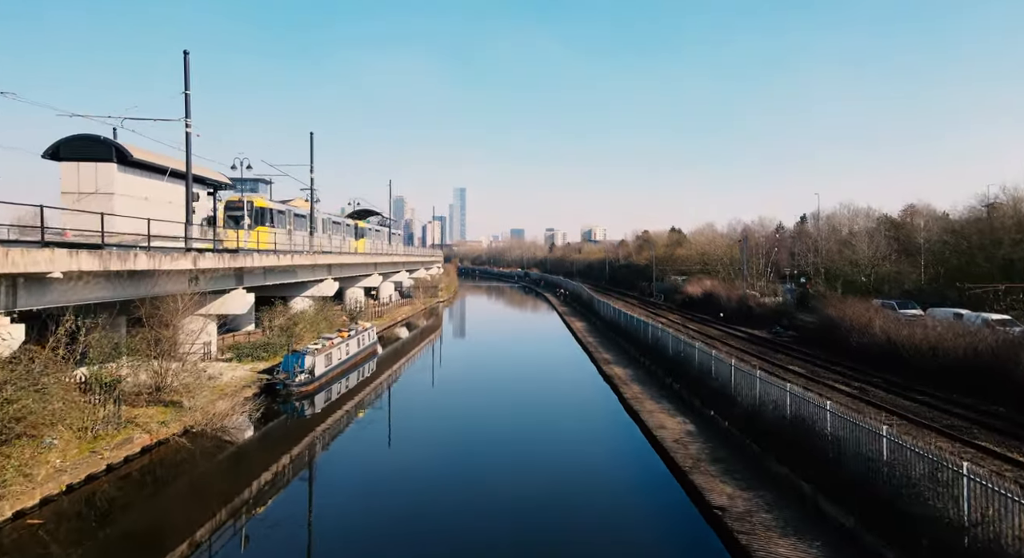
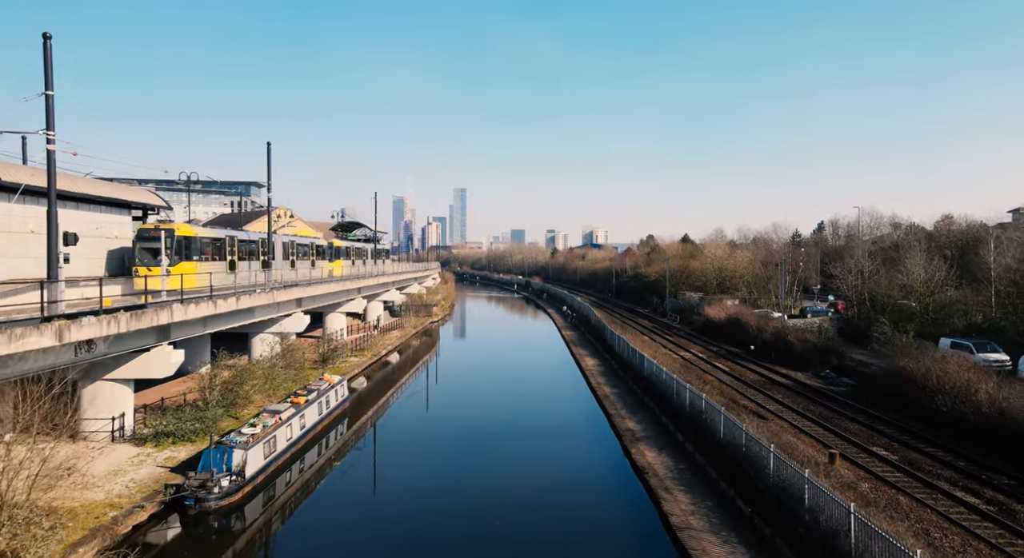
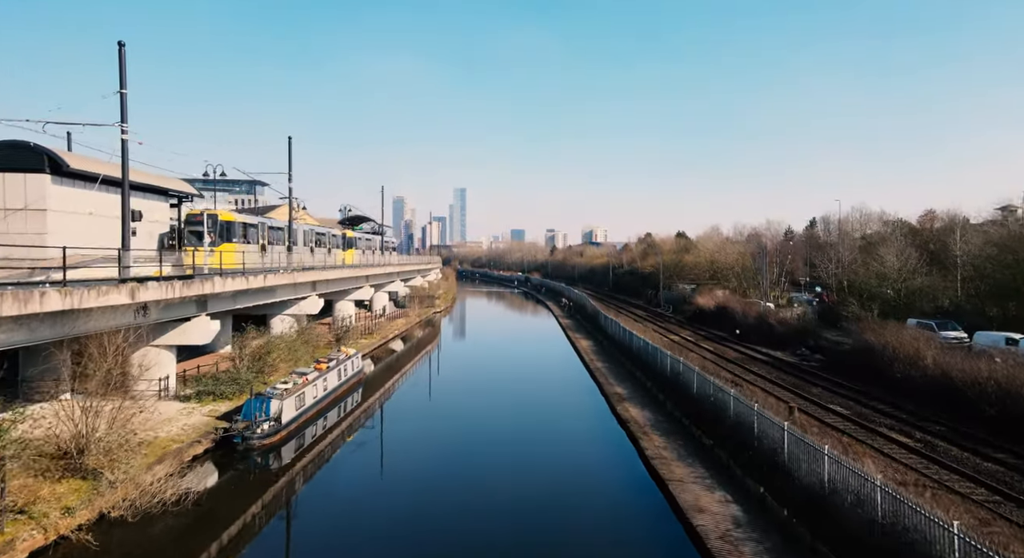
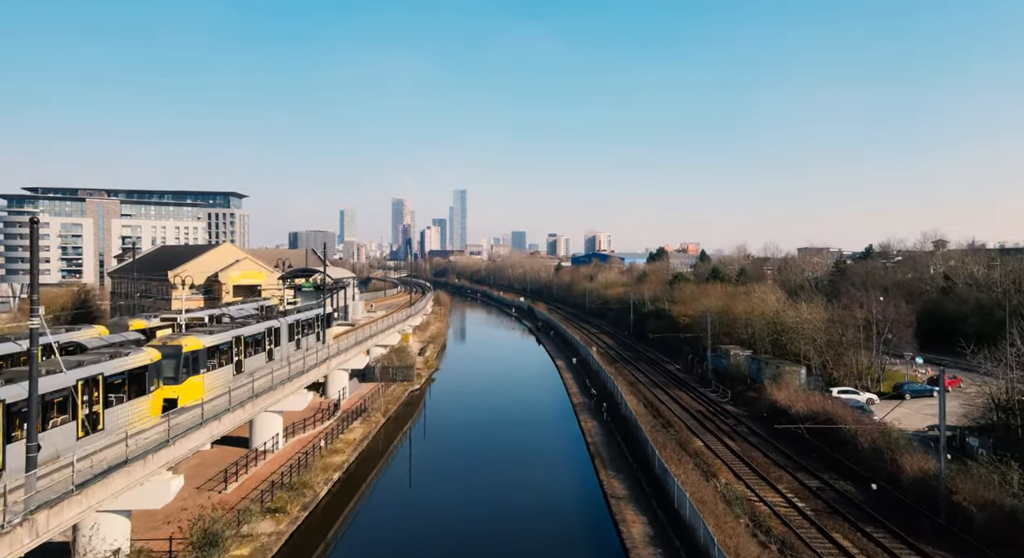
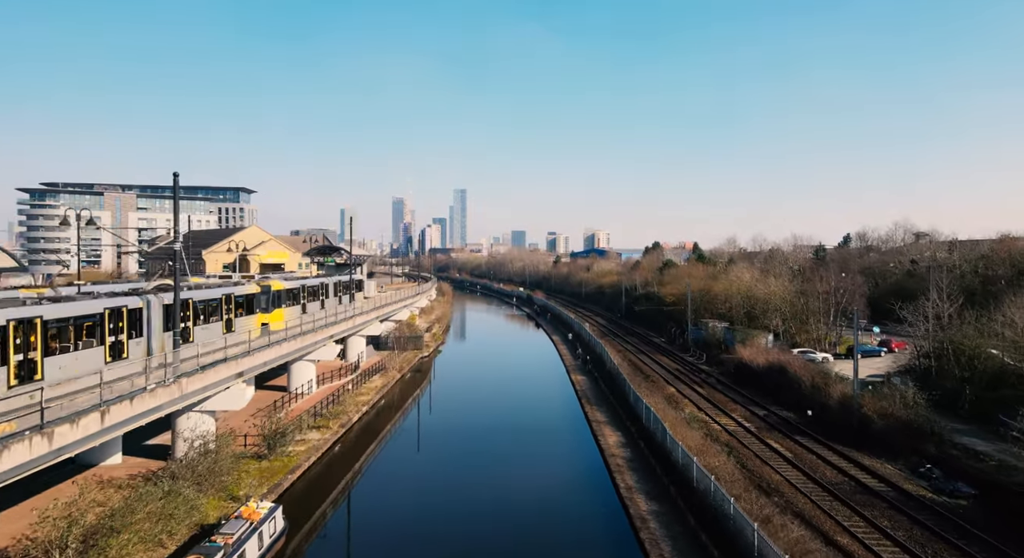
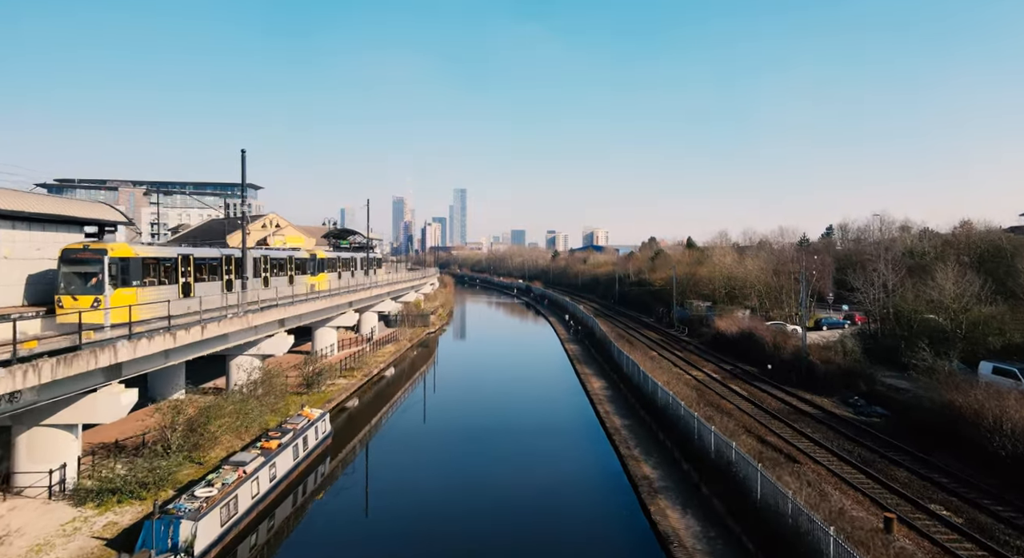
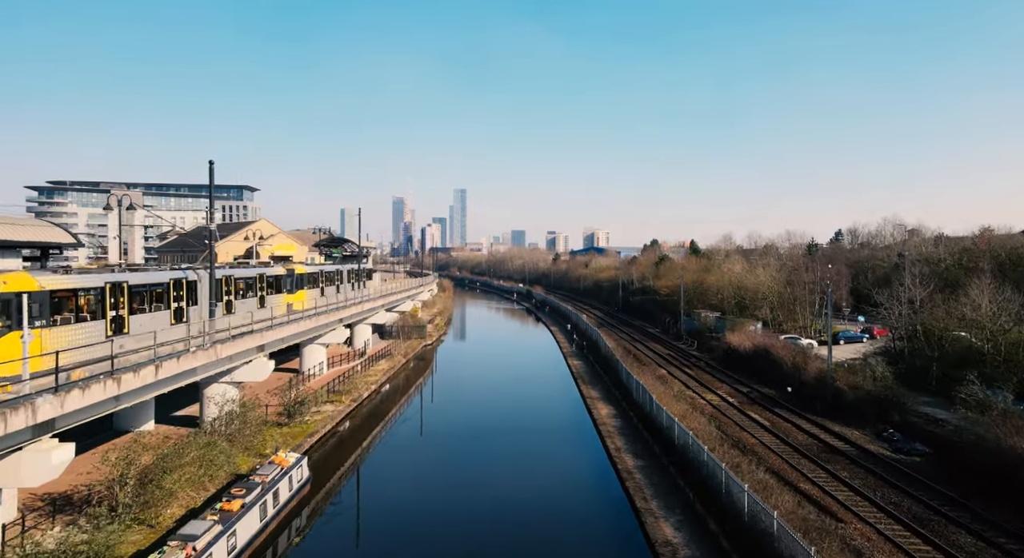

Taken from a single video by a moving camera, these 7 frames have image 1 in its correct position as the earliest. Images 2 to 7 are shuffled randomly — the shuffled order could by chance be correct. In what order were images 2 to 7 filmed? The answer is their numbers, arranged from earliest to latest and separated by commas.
3, 2, 6, 7, 5, 4
